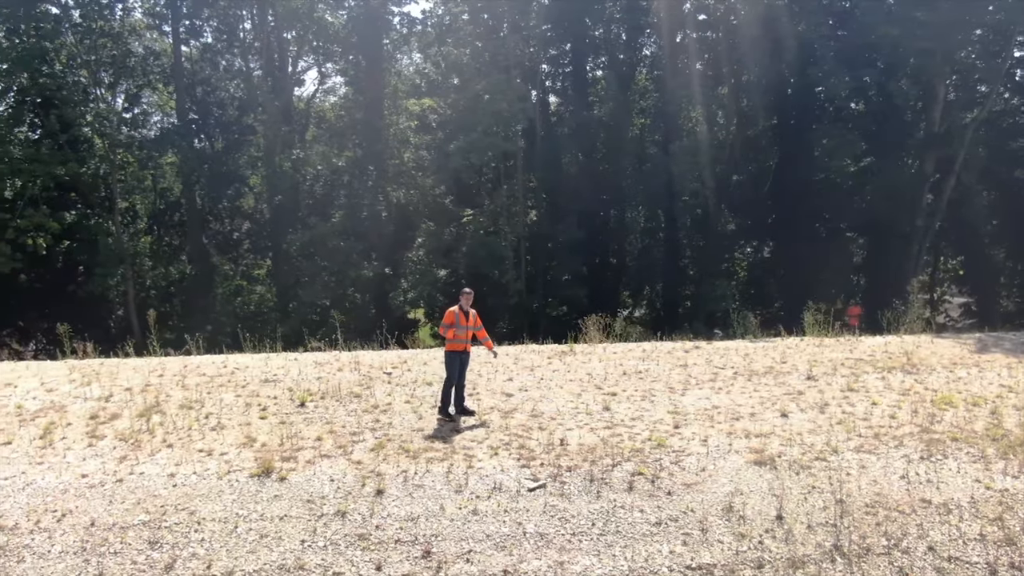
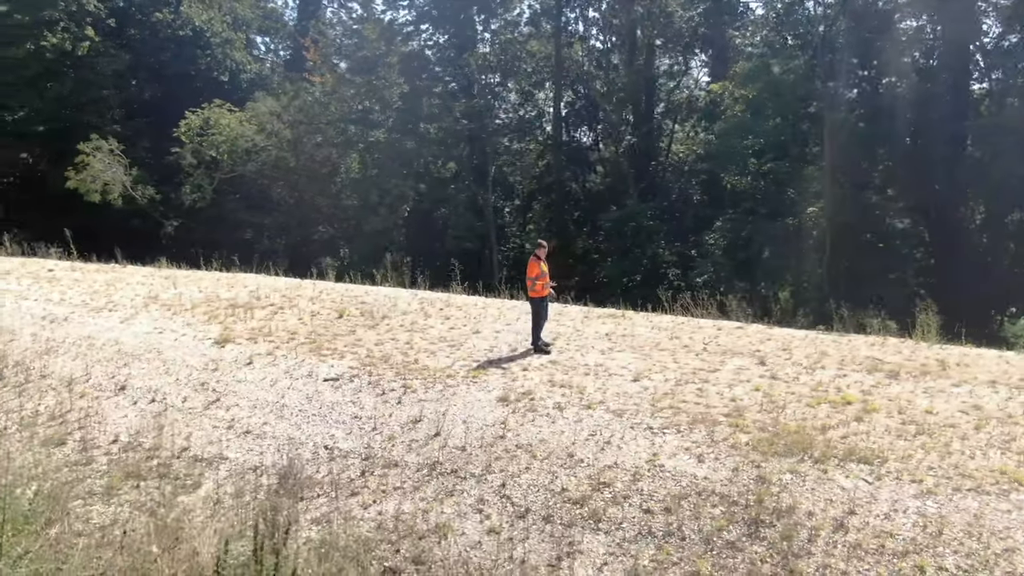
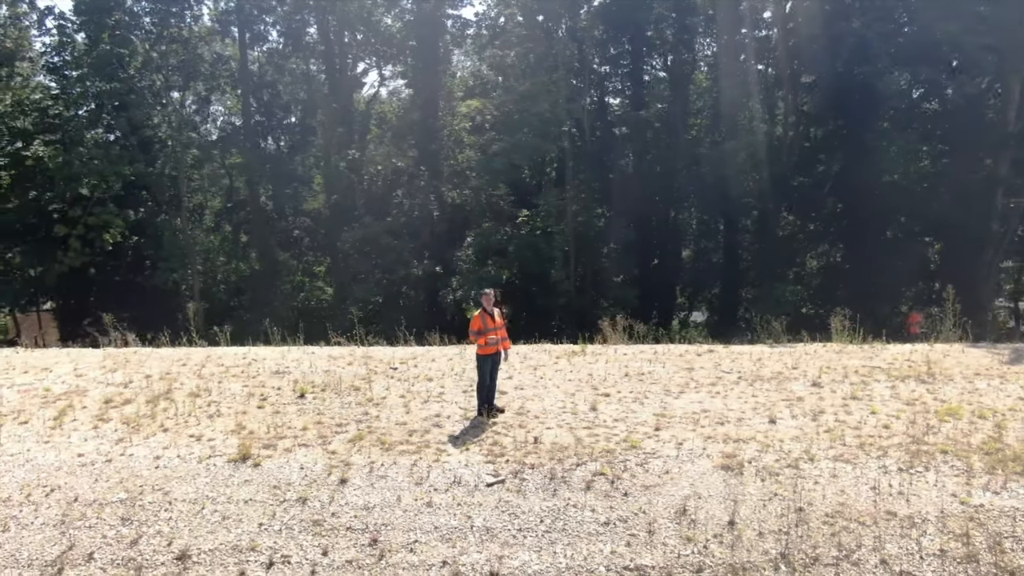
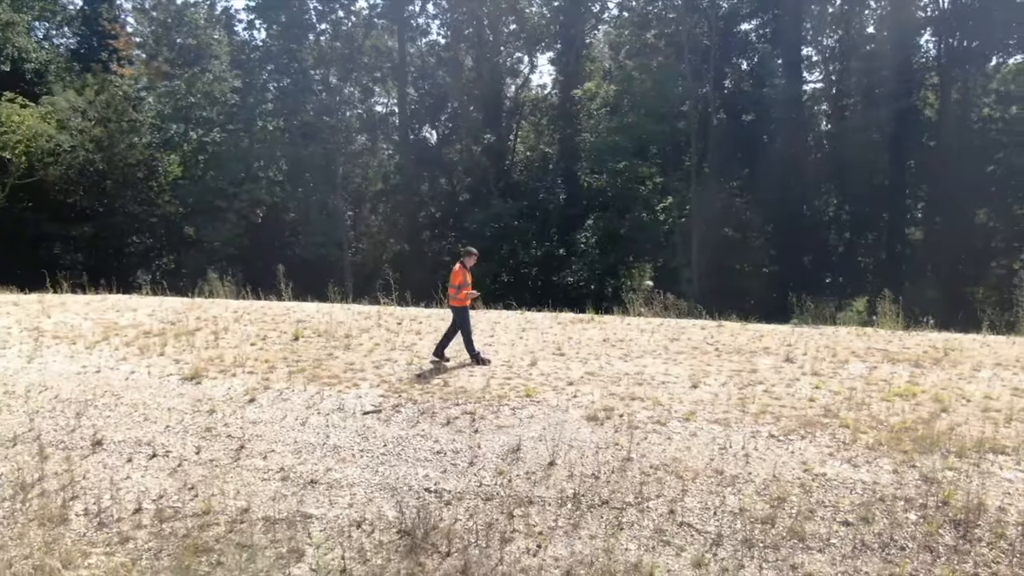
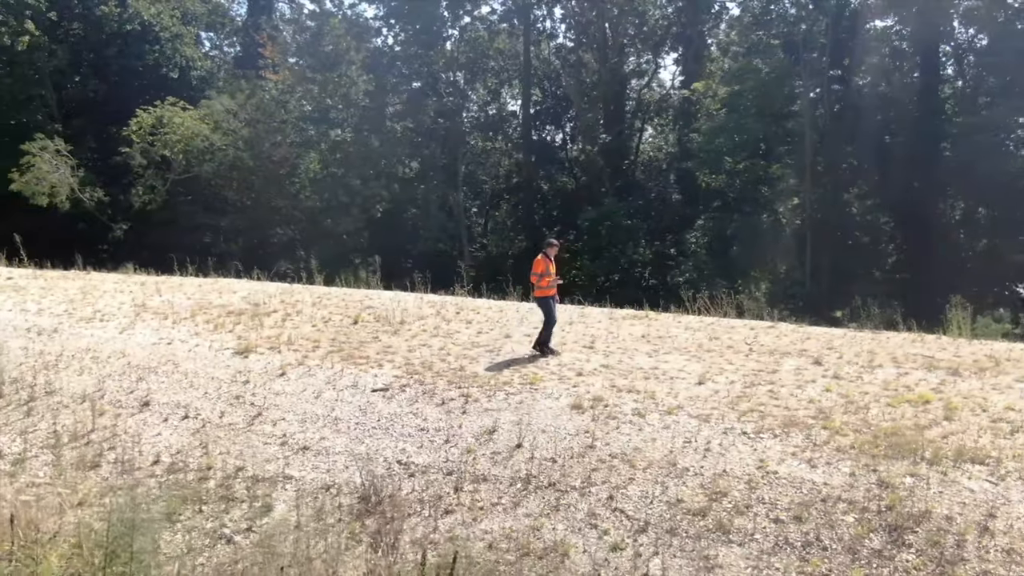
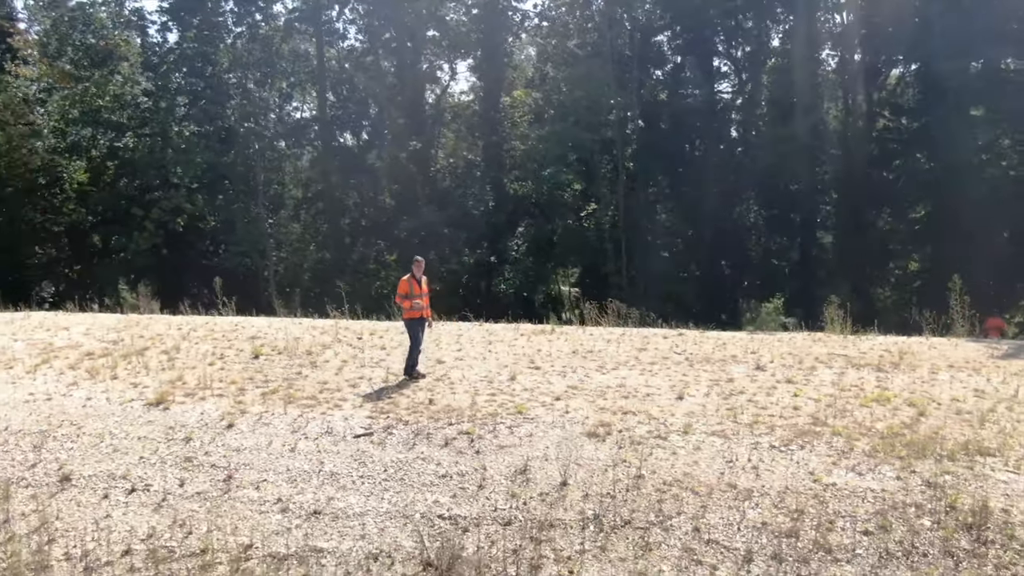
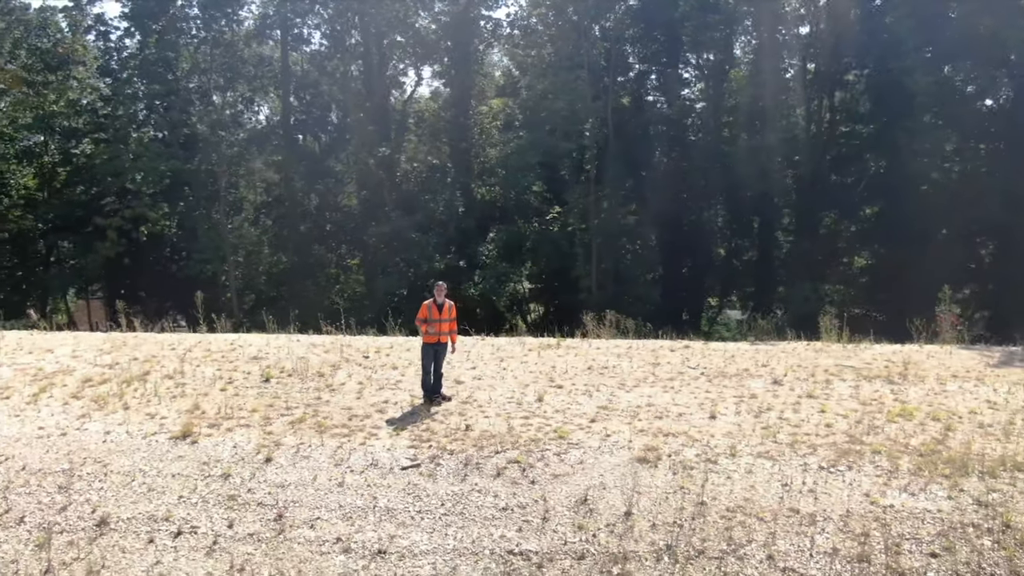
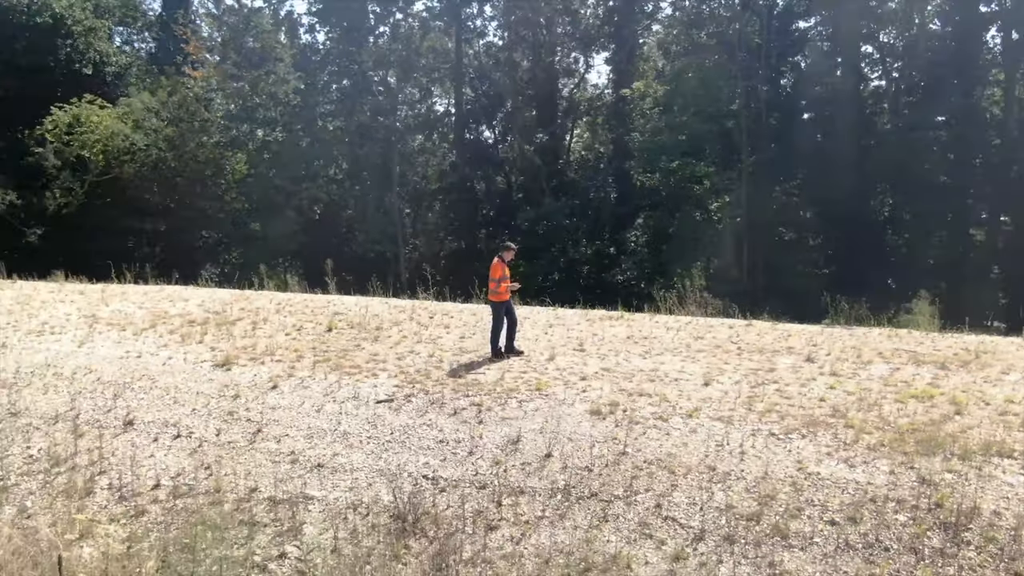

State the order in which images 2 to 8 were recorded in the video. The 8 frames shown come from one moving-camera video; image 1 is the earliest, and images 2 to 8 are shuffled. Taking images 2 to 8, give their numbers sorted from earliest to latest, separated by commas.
3, 7, 6, 4, 8, 5, 2
